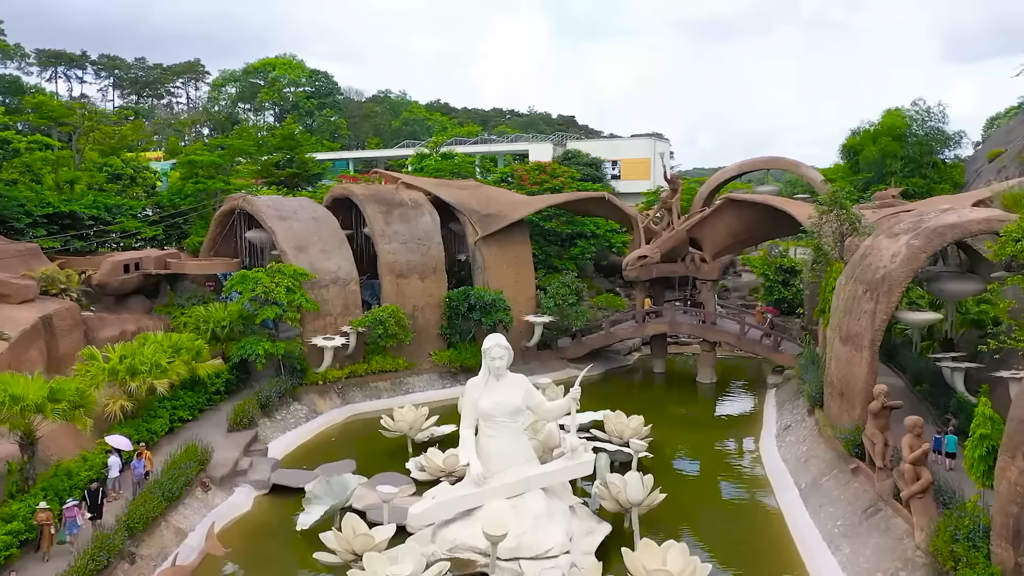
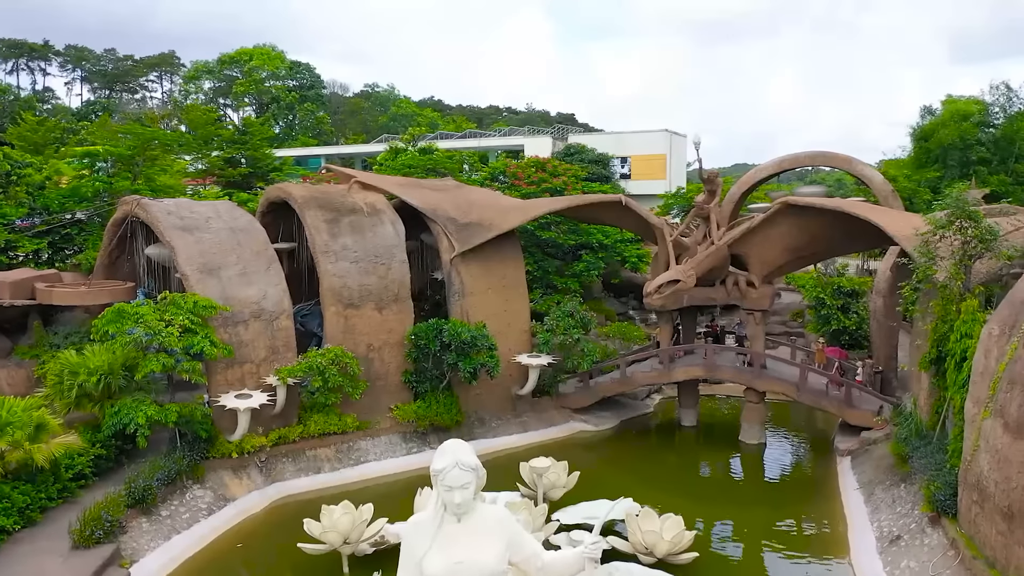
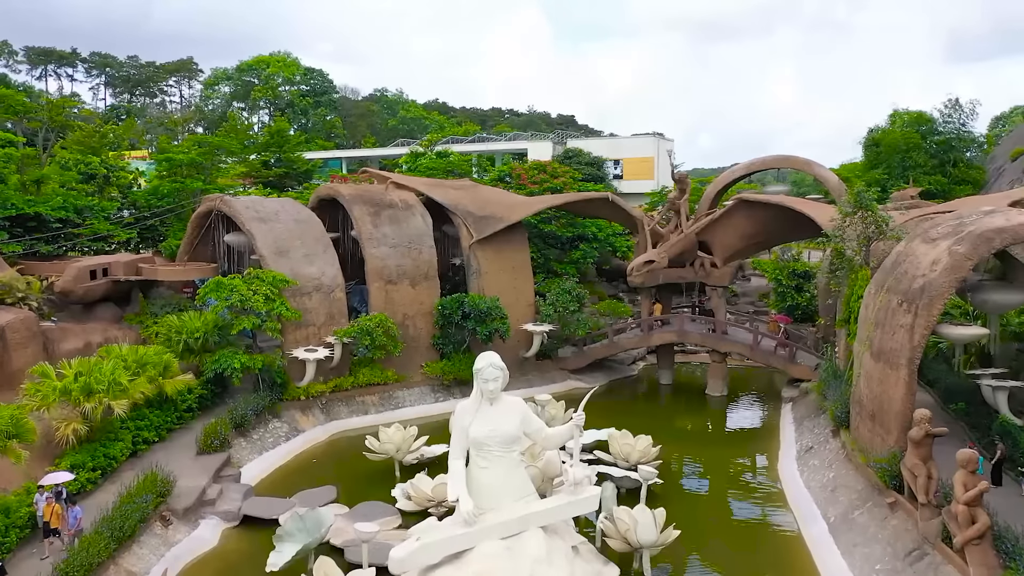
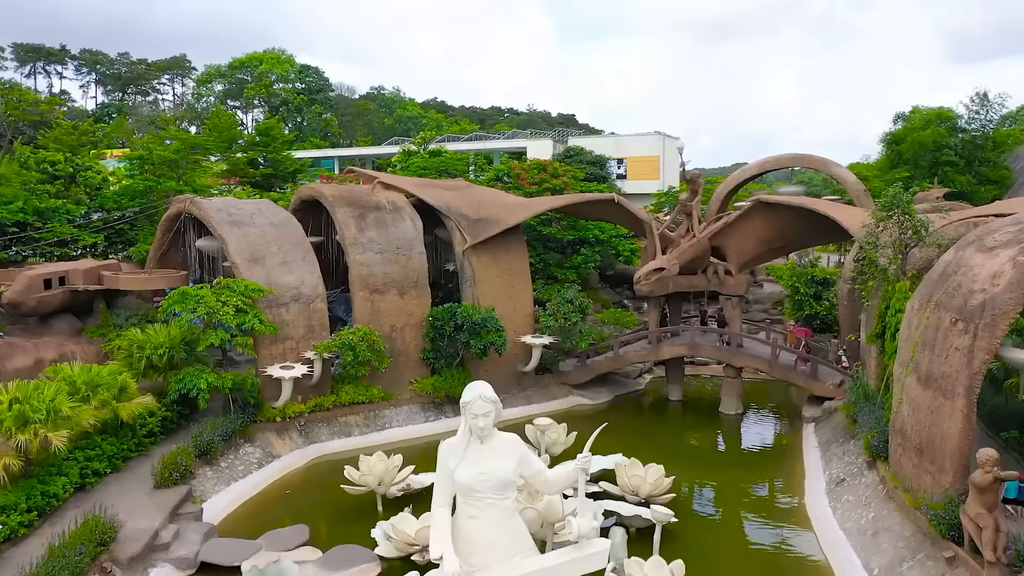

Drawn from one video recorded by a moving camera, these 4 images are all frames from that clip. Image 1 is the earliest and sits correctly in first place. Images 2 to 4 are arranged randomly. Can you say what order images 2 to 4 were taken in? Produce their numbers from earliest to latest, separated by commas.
3, 4, 2
